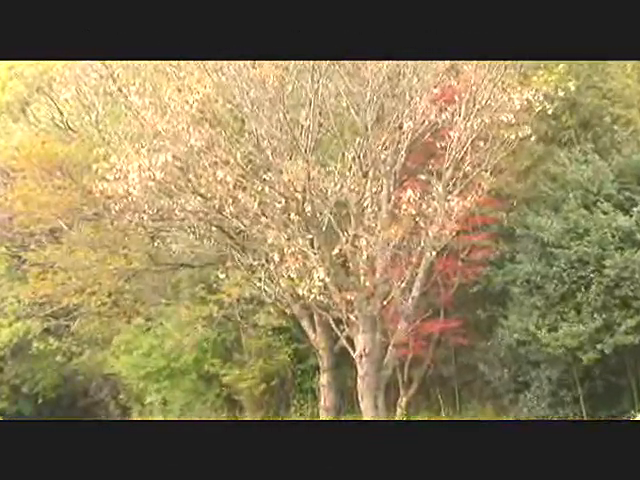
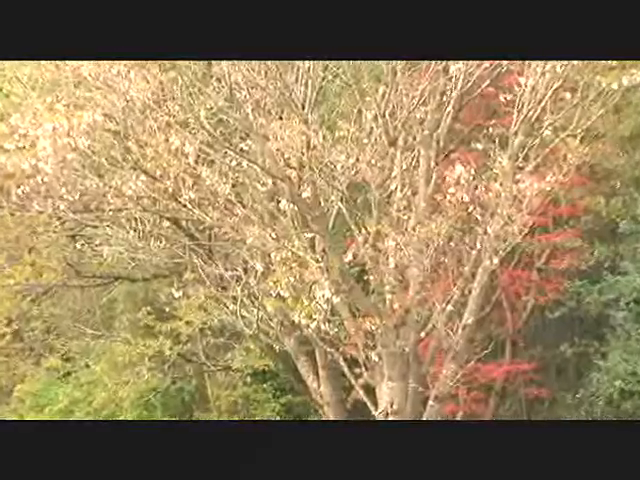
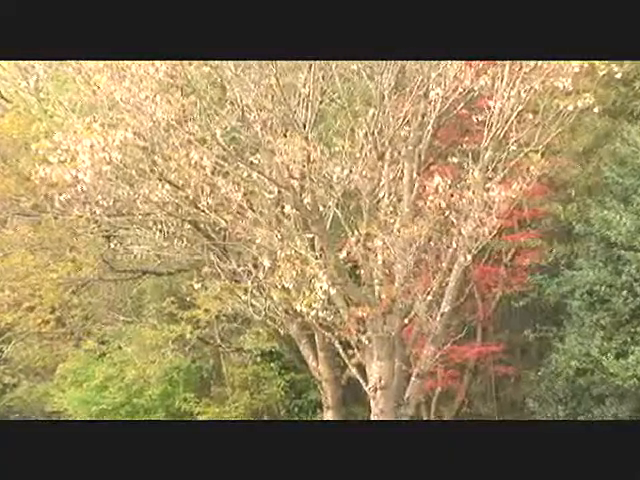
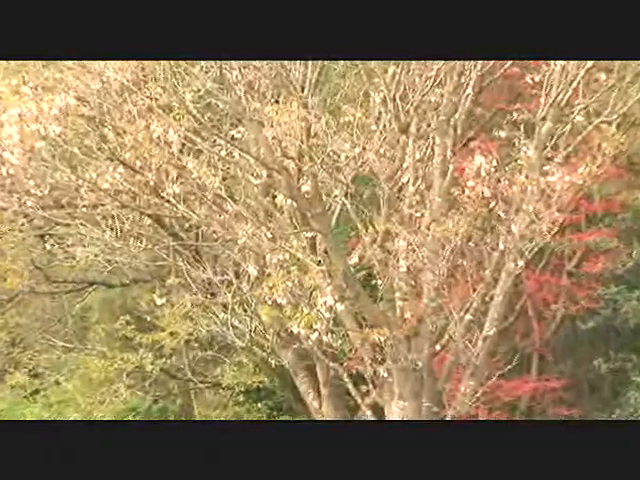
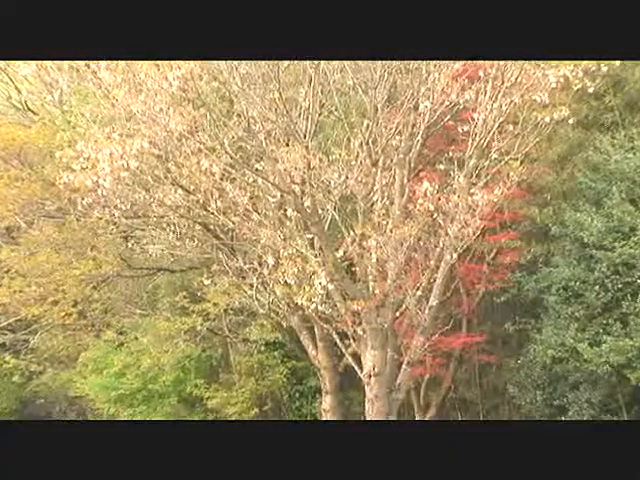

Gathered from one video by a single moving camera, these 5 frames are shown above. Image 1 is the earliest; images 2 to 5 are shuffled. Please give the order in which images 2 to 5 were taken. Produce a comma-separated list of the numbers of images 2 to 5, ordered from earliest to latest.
5, 3, 2, 4
